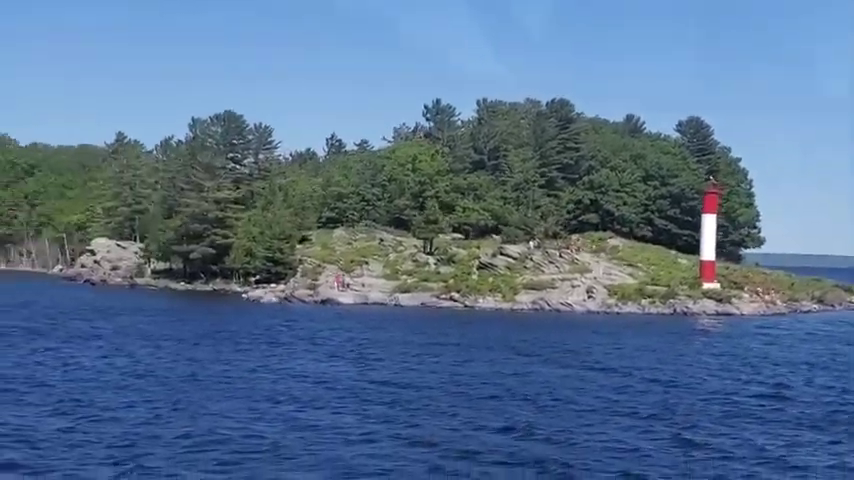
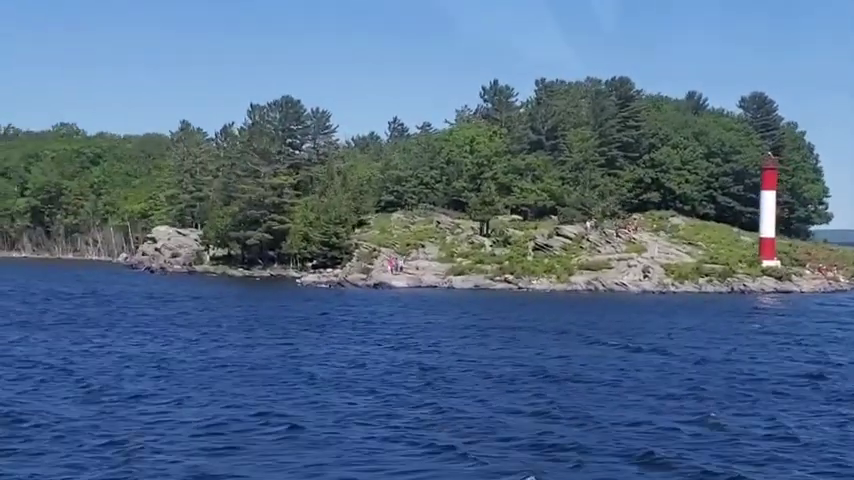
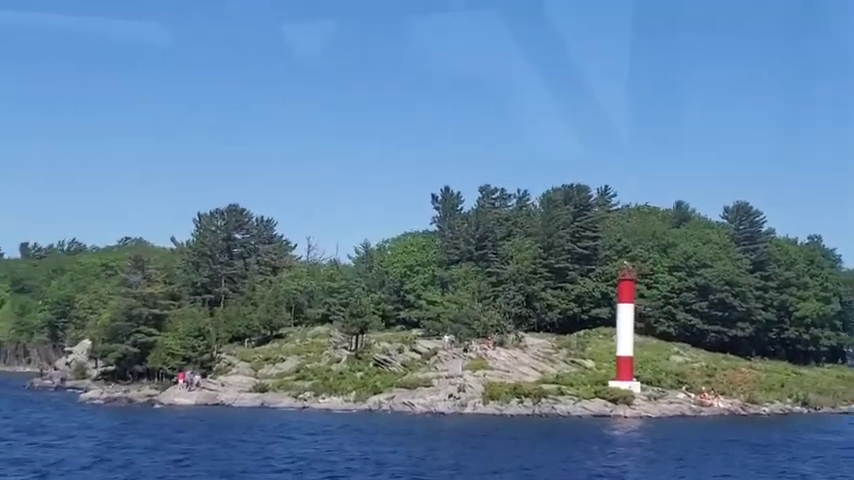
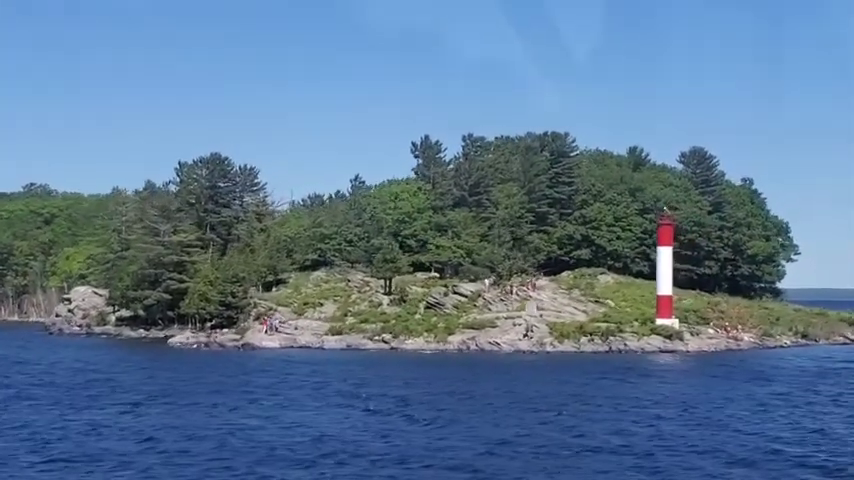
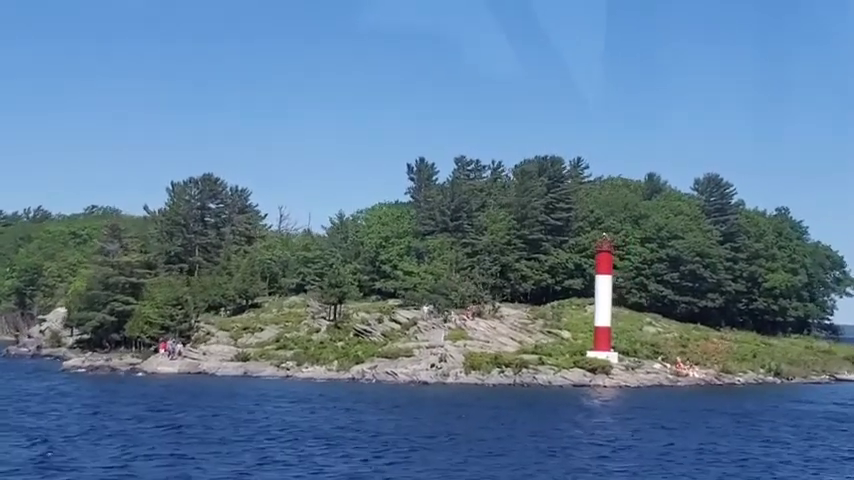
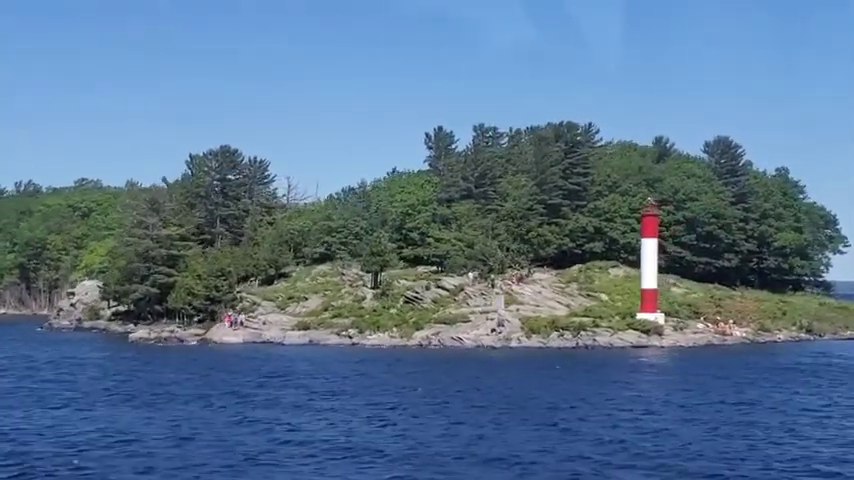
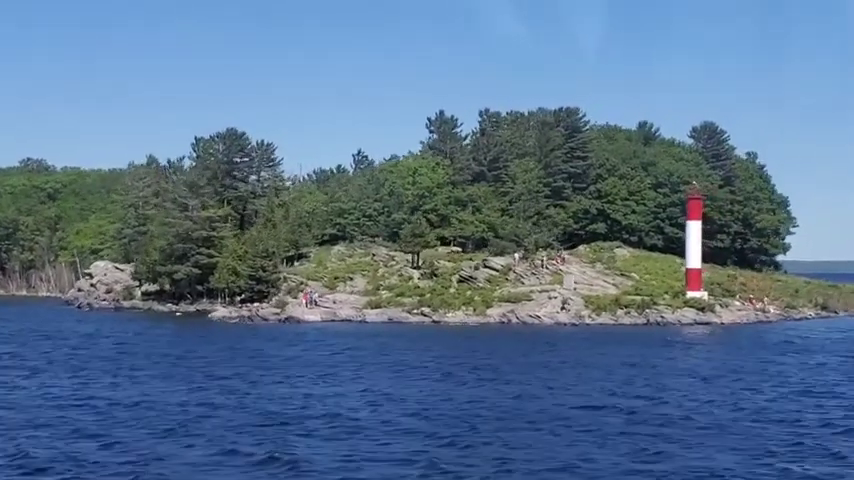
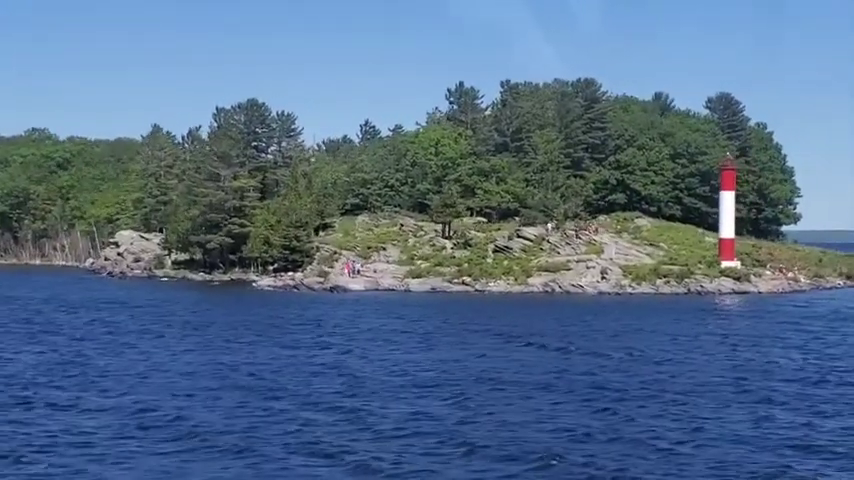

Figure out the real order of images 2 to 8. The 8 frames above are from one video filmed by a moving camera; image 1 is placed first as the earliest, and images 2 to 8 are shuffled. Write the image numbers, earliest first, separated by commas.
2, 8, 7, 4, 6, 5, 3
